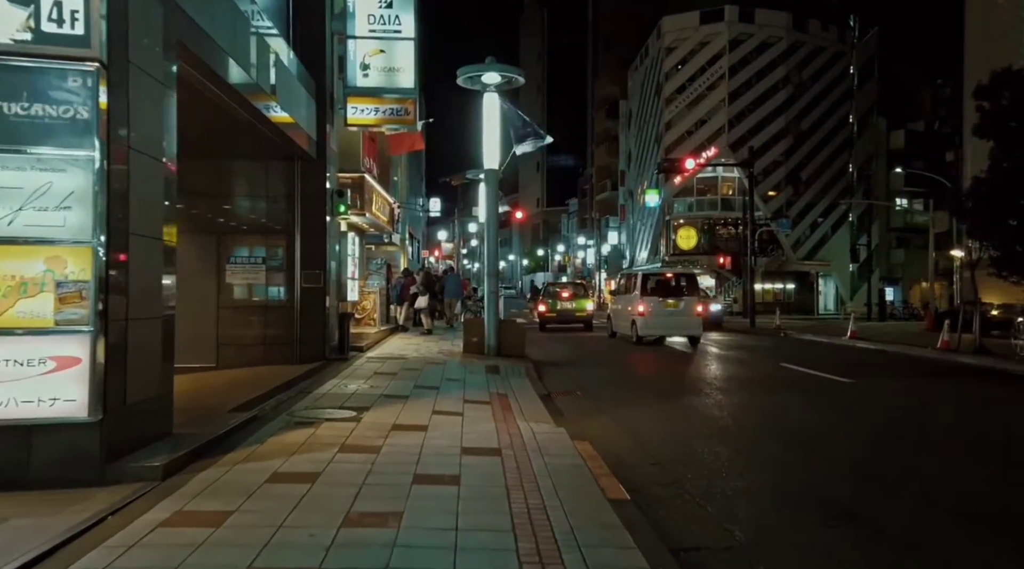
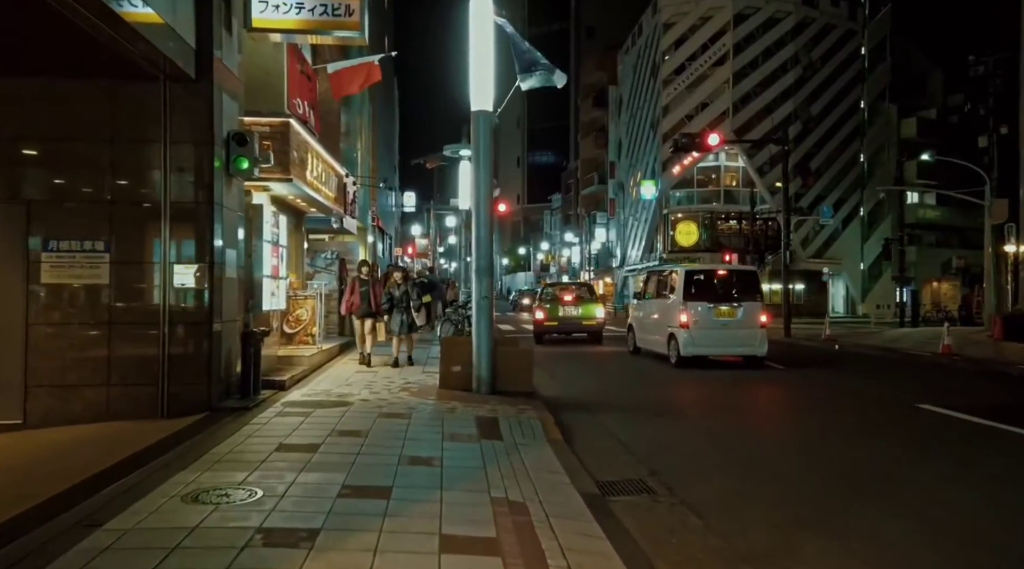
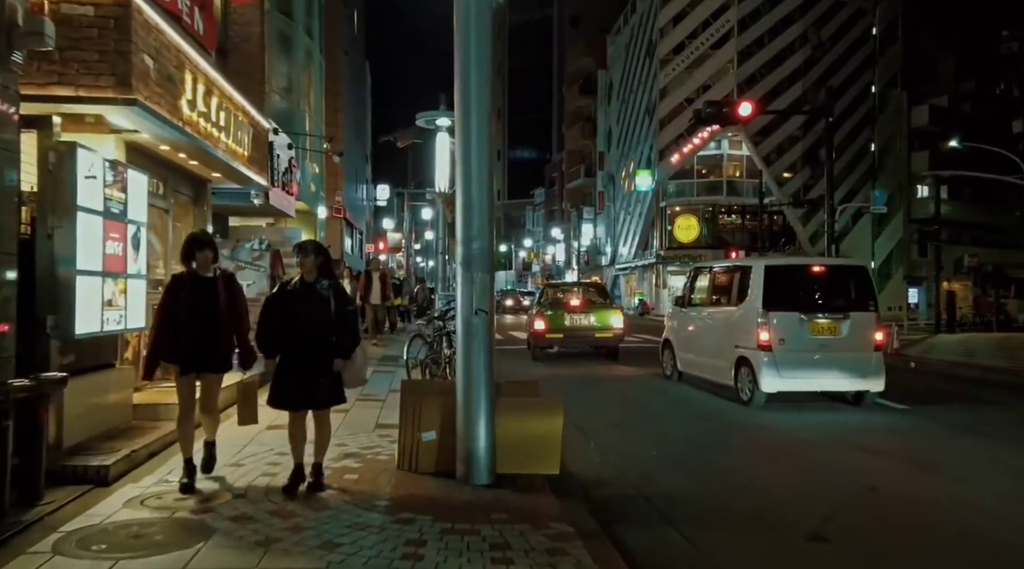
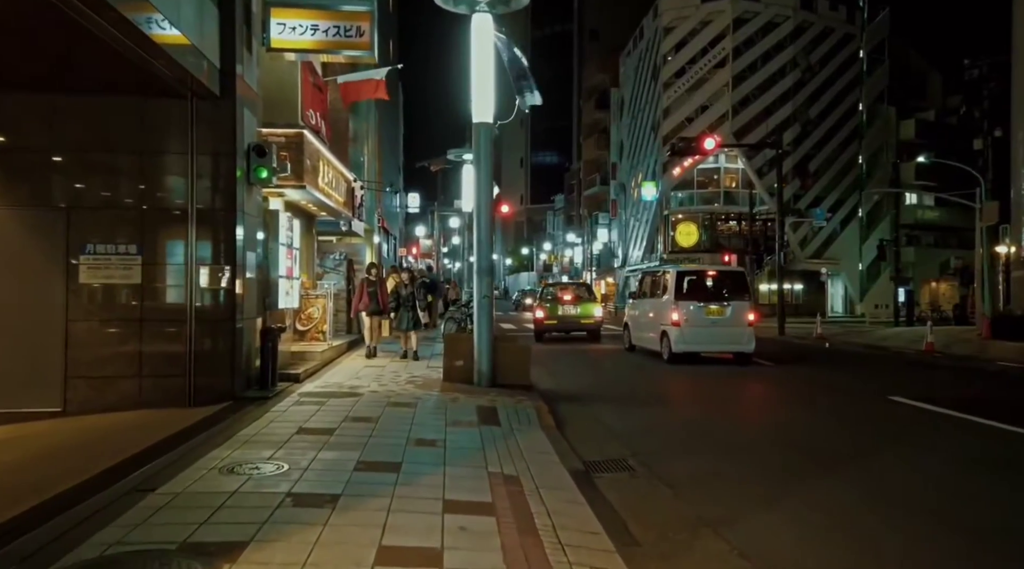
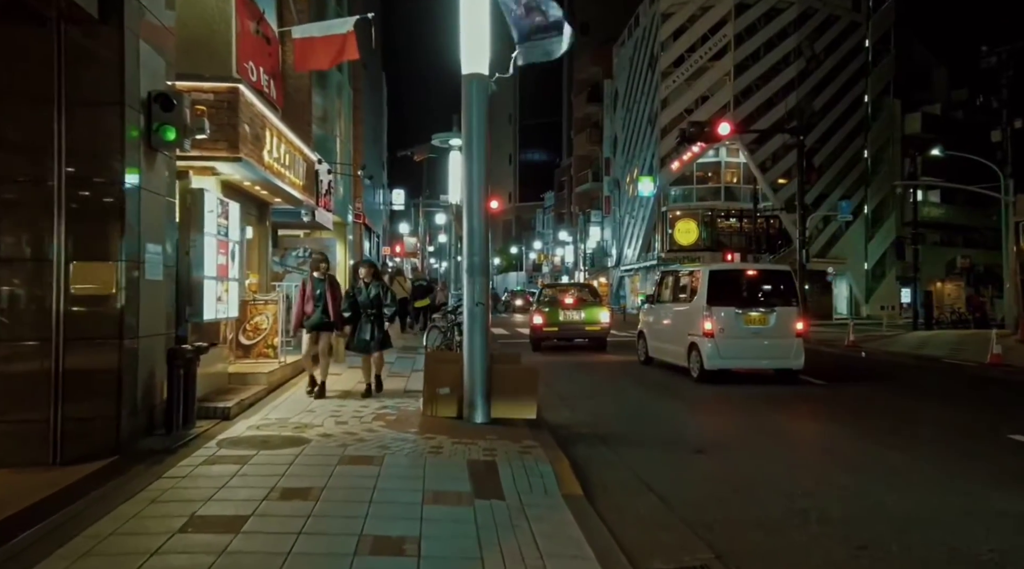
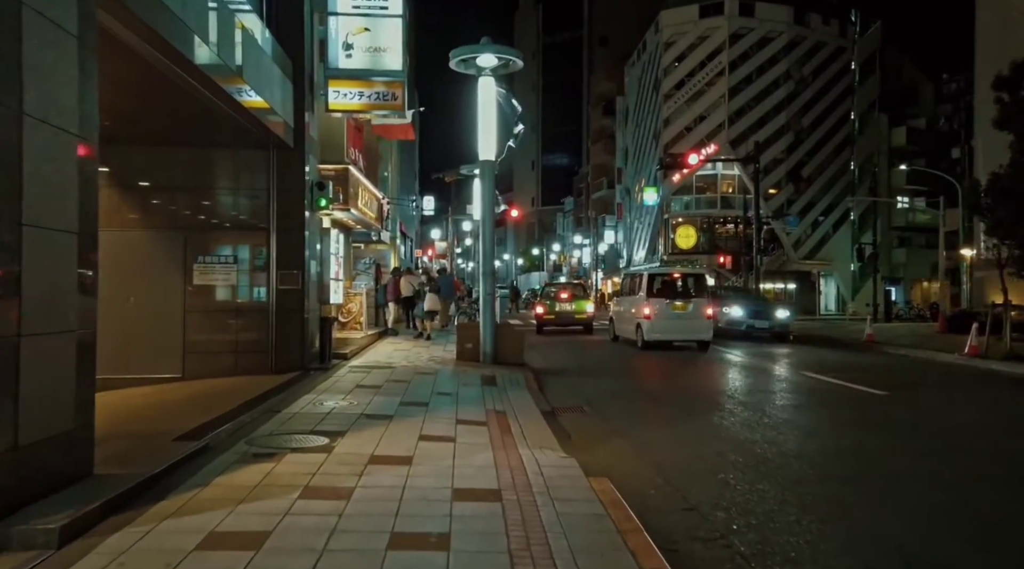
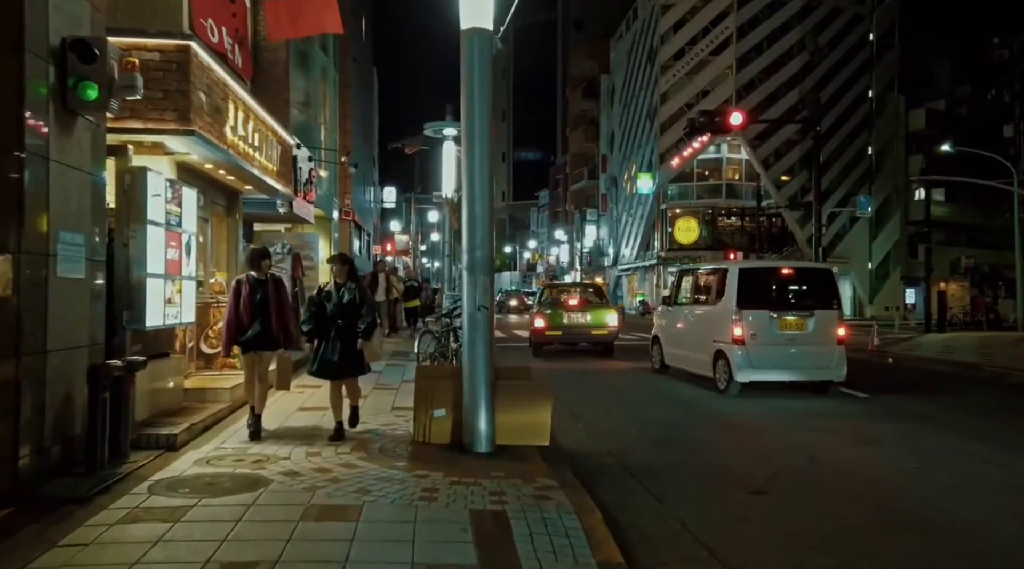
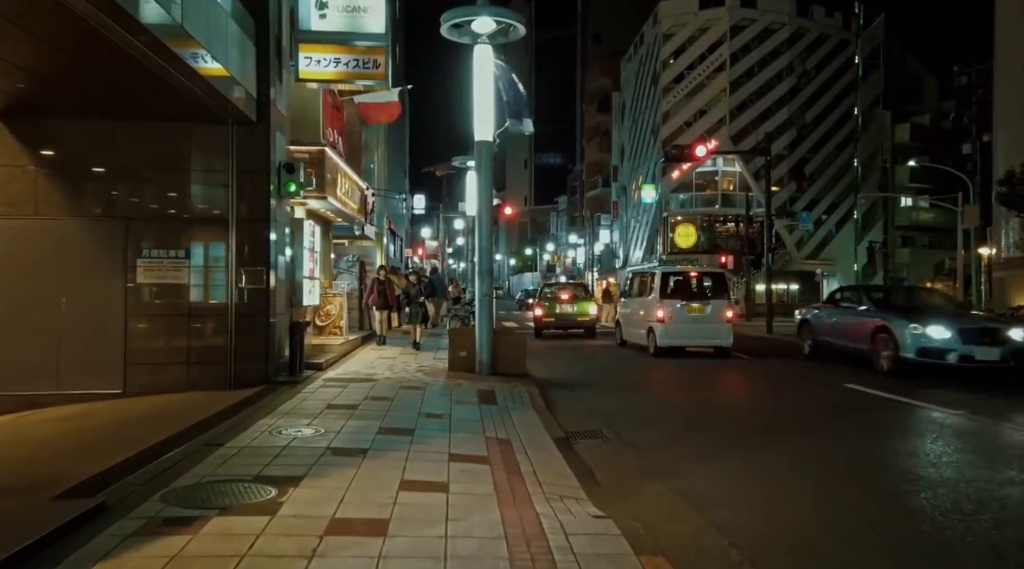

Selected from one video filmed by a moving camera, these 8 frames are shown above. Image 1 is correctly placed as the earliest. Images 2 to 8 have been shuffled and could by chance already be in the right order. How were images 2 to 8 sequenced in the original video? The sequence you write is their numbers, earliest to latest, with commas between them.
6, 8, 4, 2, 5, 7, 3
